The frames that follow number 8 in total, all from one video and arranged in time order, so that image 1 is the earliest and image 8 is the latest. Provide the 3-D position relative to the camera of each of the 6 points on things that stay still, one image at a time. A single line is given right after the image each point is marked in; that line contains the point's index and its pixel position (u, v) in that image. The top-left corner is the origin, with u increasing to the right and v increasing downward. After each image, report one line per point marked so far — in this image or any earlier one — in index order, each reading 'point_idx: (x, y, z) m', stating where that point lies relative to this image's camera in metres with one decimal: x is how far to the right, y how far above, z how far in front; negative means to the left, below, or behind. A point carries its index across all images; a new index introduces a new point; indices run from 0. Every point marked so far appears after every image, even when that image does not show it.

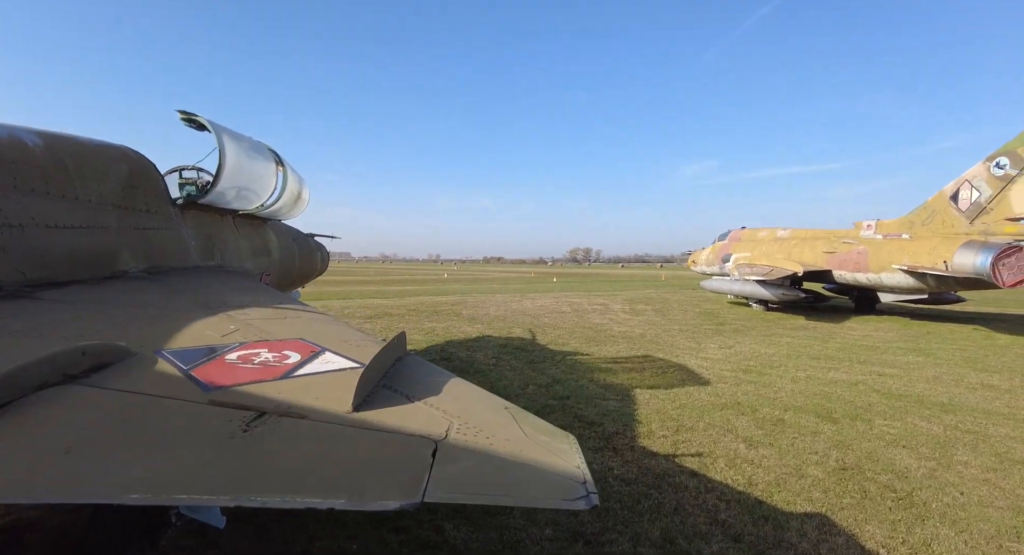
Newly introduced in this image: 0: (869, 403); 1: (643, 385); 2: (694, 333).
0: (+4.4, -1.5, +5.2) m
1: (+2.1, -1.6, +6.6) m
2: (+4.0, -1.2, +9.9) m
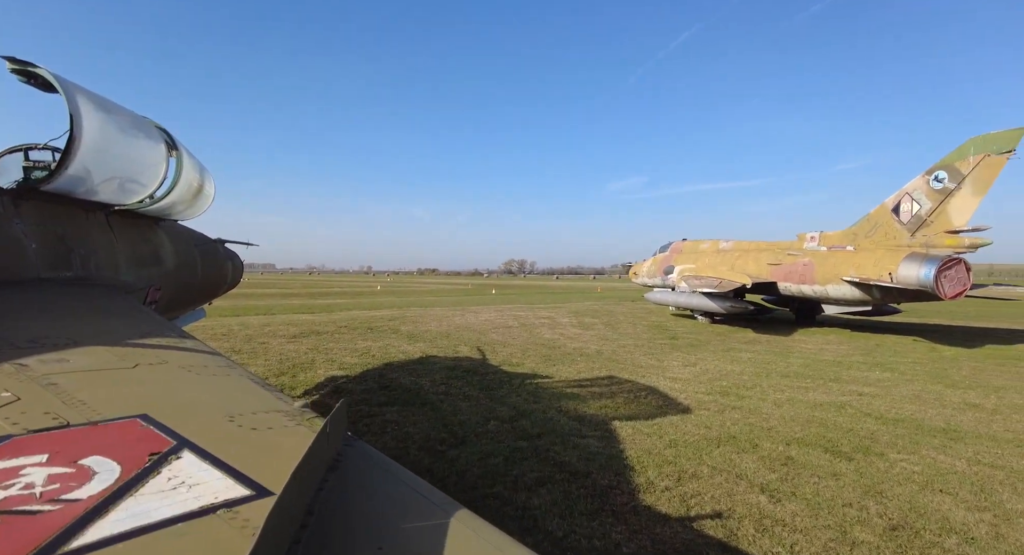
0: (+4.0, -1.7, +4.8) m
1: (+1.6, -1.8, +5.9) m
2: (+2.9, -1.5, +9.4) m
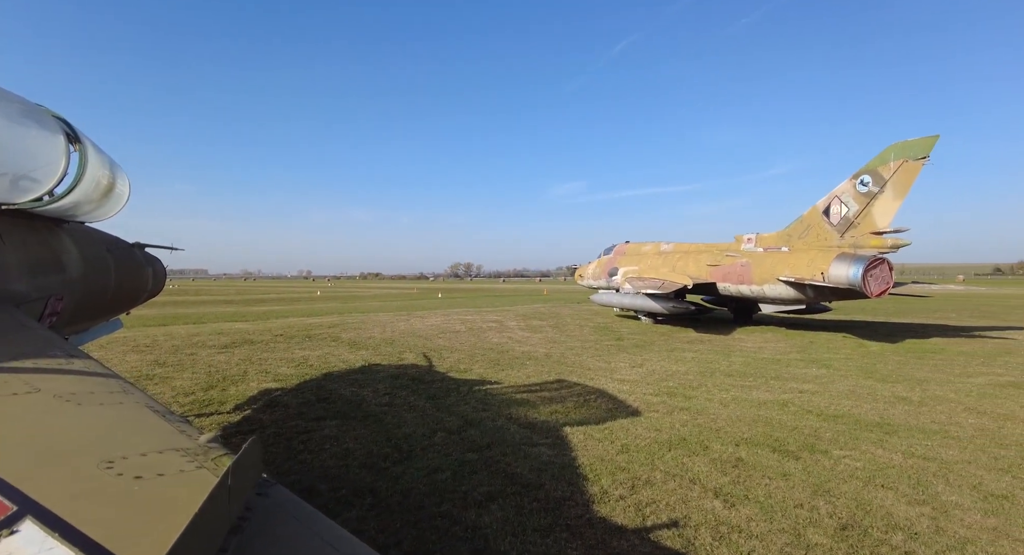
0: (+3.4, -1.7, +5.0) m
1: (+0.9, -1.9, +5.8) m
2: (+1.8, -1.5, +9.4) m
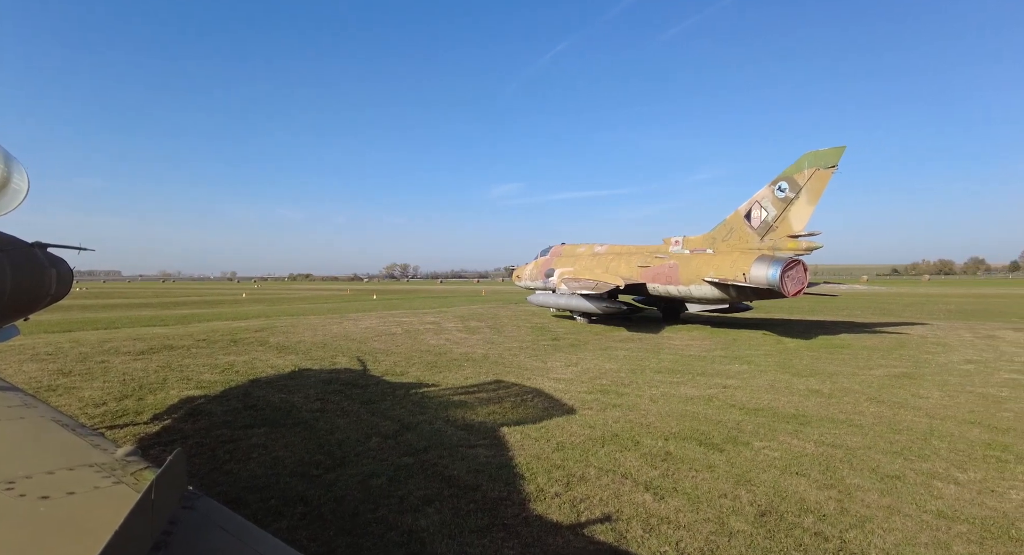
0: (+2.7, -1.7, +5.2) m
1: (0.0, -1.9, +5.6) m
2: (+0.4, -1.5, +9.4) m
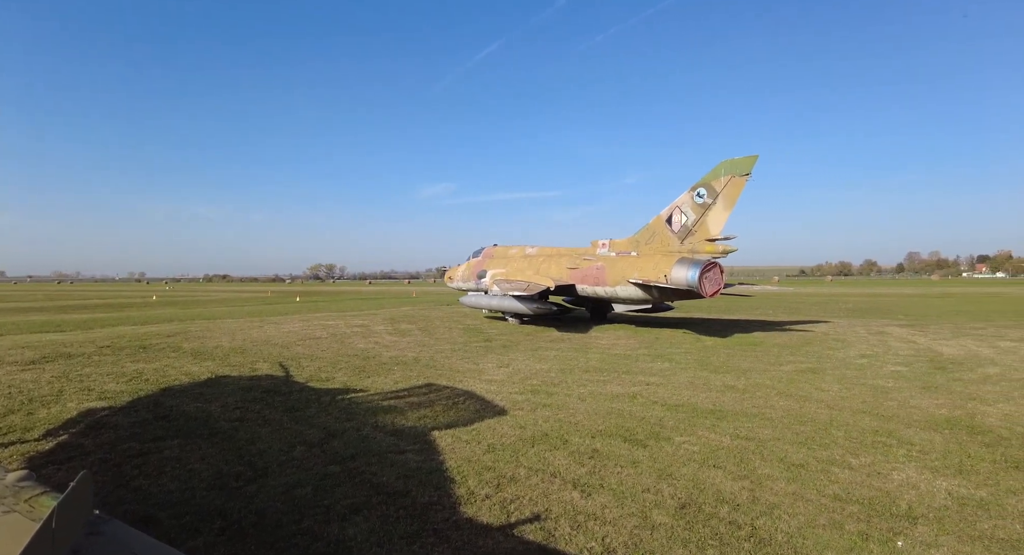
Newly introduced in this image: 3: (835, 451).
0: (+1.8, -1.7, +5.4) m
1: (-0.9, -1.9, +5.4) m
2: (-1.0, -1.5, +9.2) m
3: (+3.4, -1.9, +4.6) m
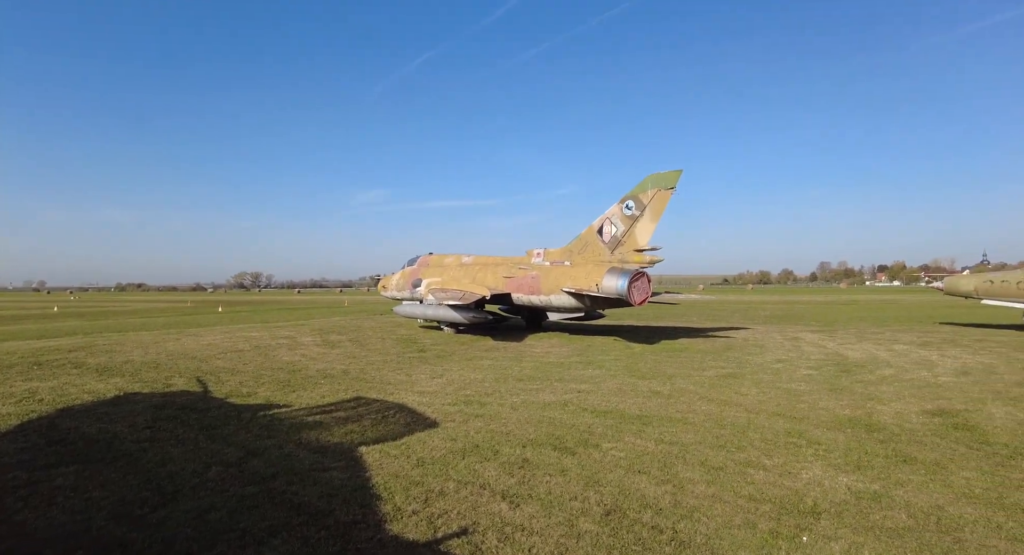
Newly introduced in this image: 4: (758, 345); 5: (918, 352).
0: (+0.9, -1.8, +5.4) m
1: (-1.7, -2.0, +5.1) m
2: (-2.3, -1.7, +8.9) m
3: (+2.7, -1.9, +4.8) m
4: (+5.0, -1.4, +8.8) m
5: (+6.9, -1.3, +7.5) m
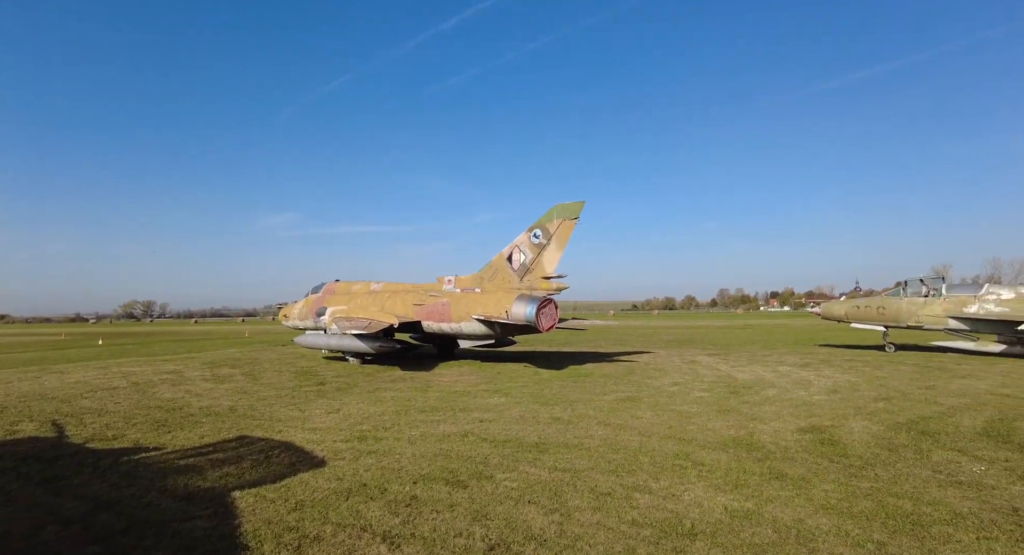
0: (-0.3, -2.2, +5.3) m
1: (-3.0, -2.3, +4.7) m
2: (-3.9, -2.3, +8.4) m
3: (+1.4, -2.3, +4.9) m
4: (+3.3, -1.9, +9.1) m
5: (+5.3, -1.8, +8.1) m
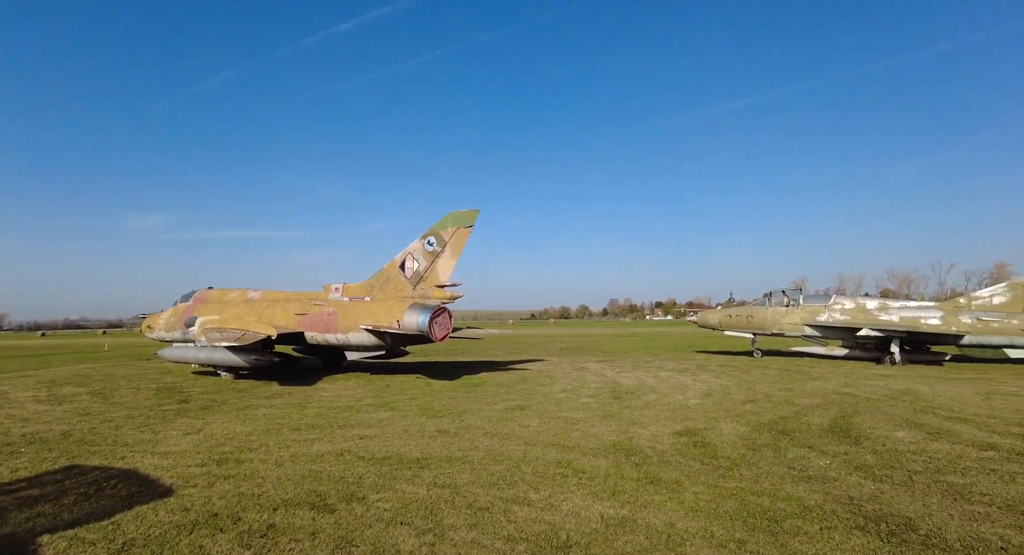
0: (-1.7, -2.3, +5.0) m
1: (-4.2, -2.3, +4.0) m
2: (-5.7, -2.4, +7.5) m
3: (+0.1, -2.4, +4.9) m
4: (+1.3, -2.1, +9.3) m
5: (+3.5, -2.0, +8.6) m
